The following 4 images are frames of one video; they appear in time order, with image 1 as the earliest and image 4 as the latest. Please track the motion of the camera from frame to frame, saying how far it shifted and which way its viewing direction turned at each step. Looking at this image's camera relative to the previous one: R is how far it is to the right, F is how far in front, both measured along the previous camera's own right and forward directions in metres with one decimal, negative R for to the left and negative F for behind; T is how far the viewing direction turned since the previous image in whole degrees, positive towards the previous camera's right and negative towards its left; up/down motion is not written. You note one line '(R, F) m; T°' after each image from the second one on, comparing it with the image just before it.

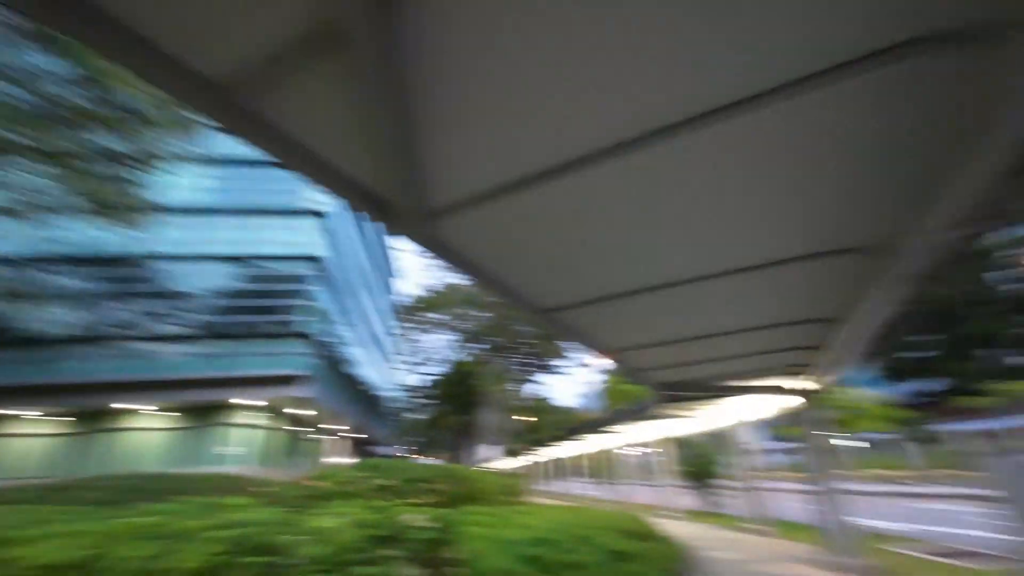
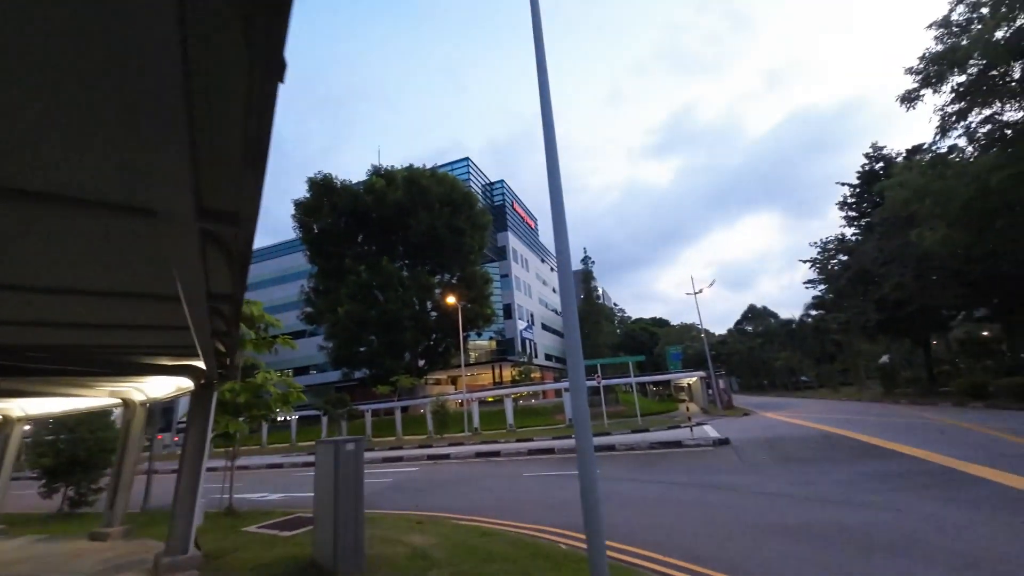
(+1.5, +0.2) m; +58°
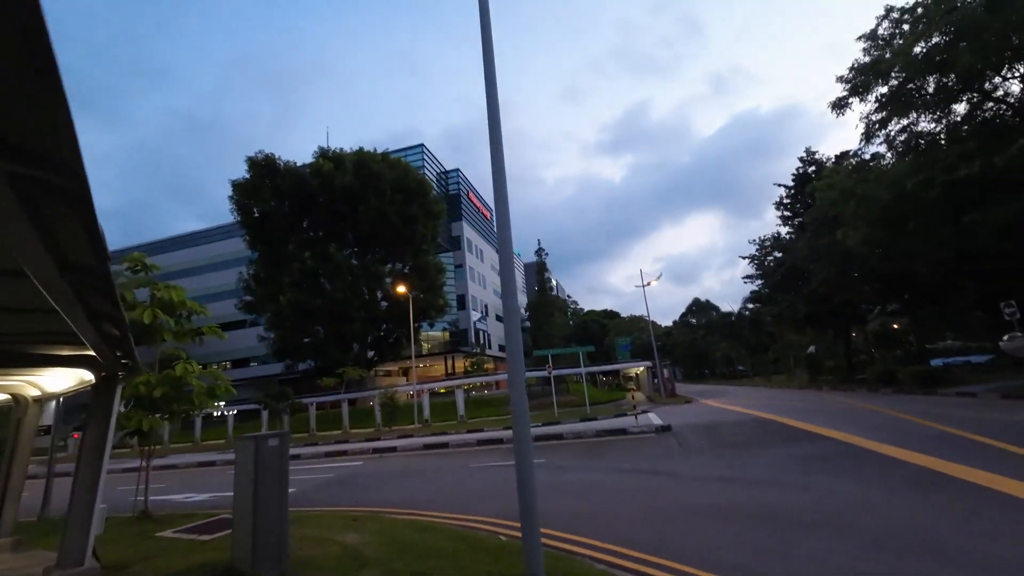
(+0.2, +0.2) m; +6°
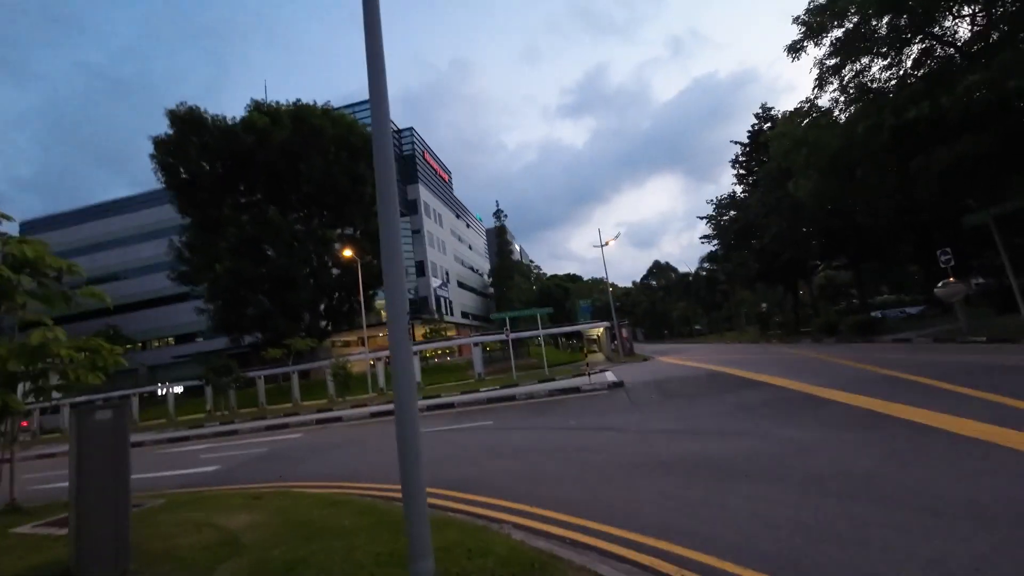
(+0.7, +0.9) m; +5°
